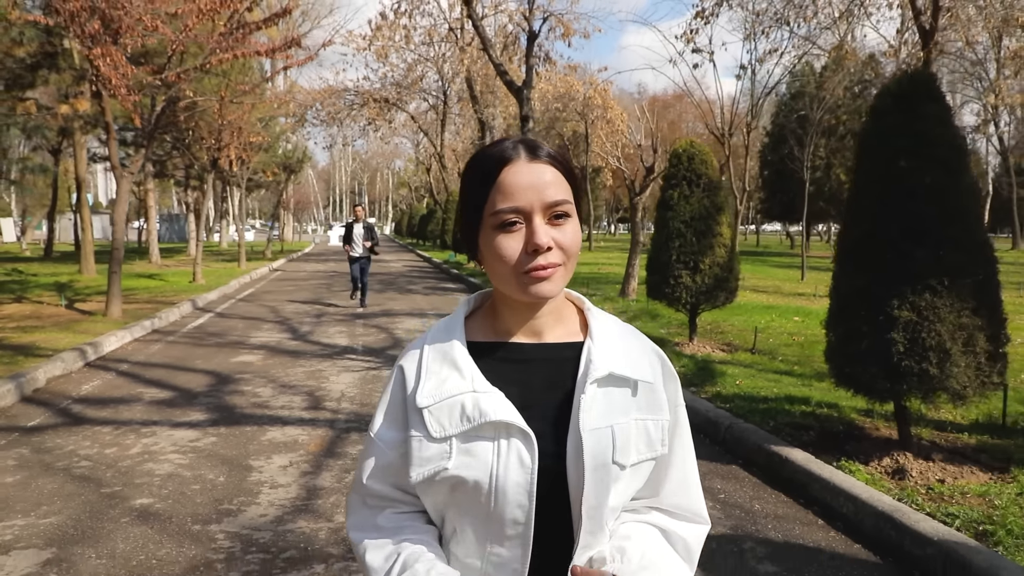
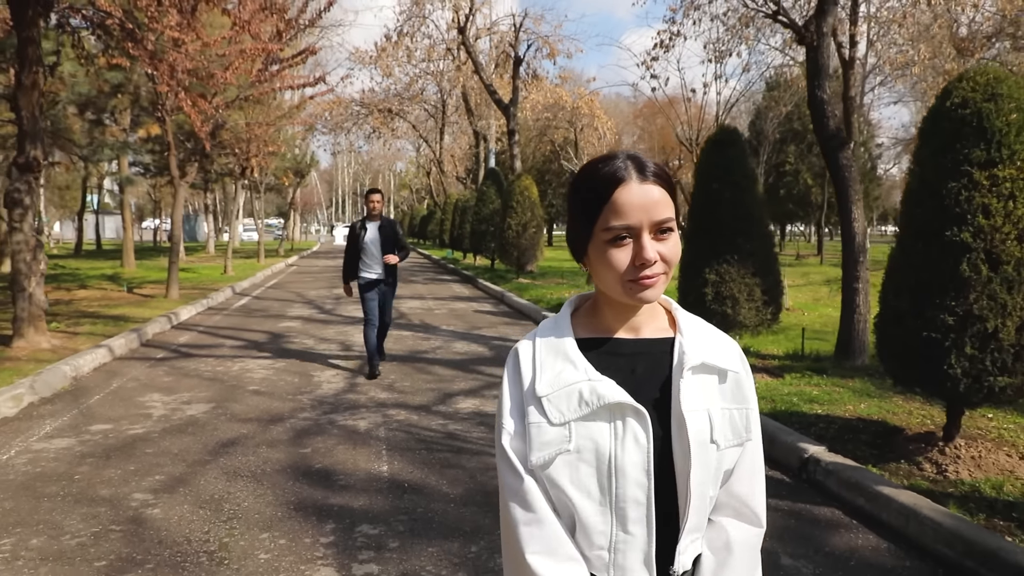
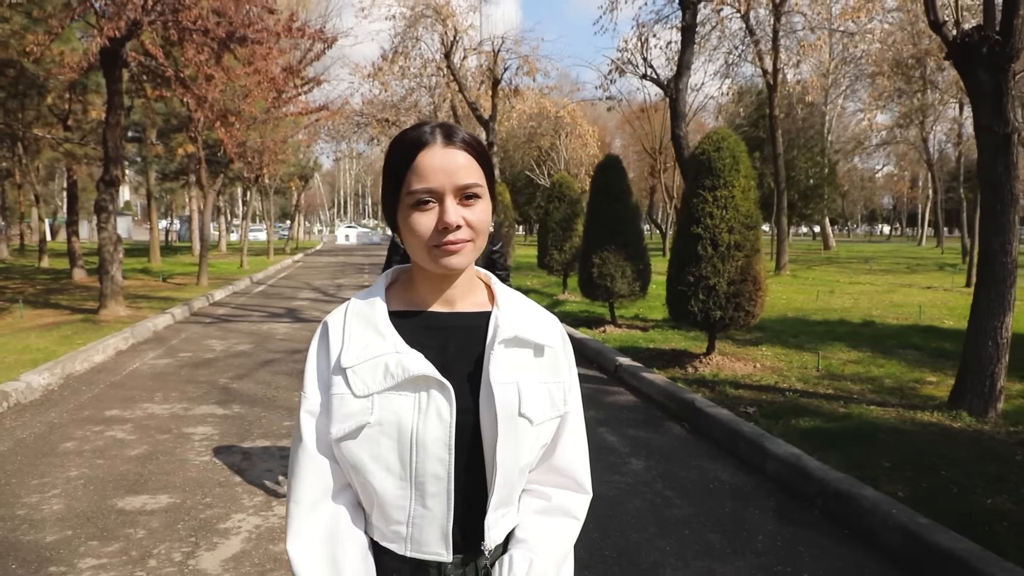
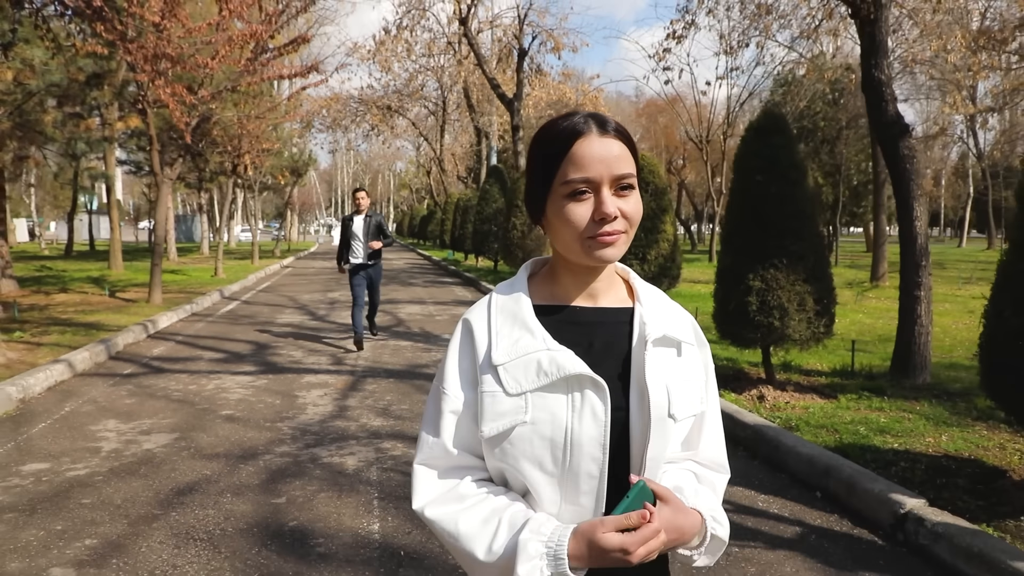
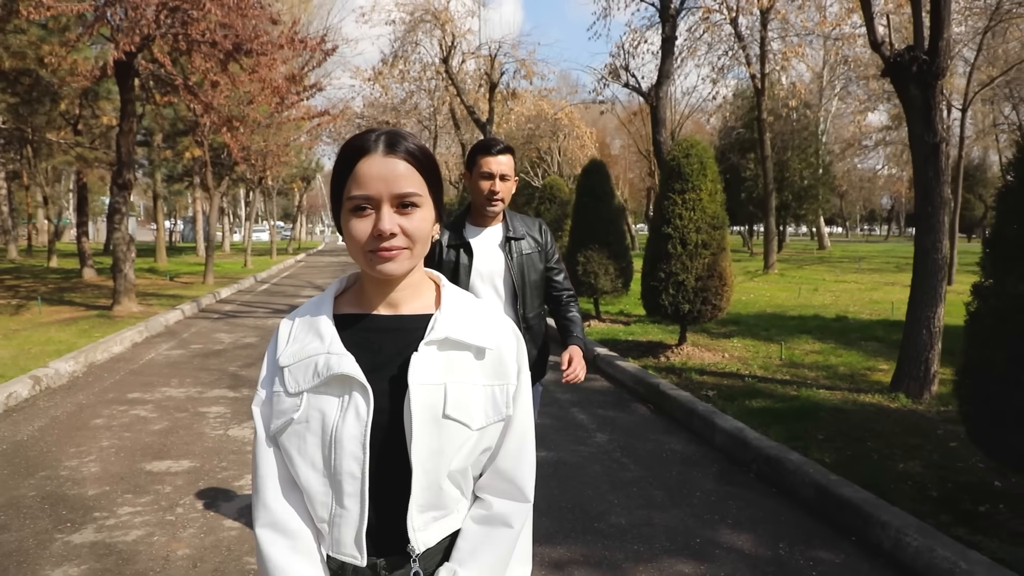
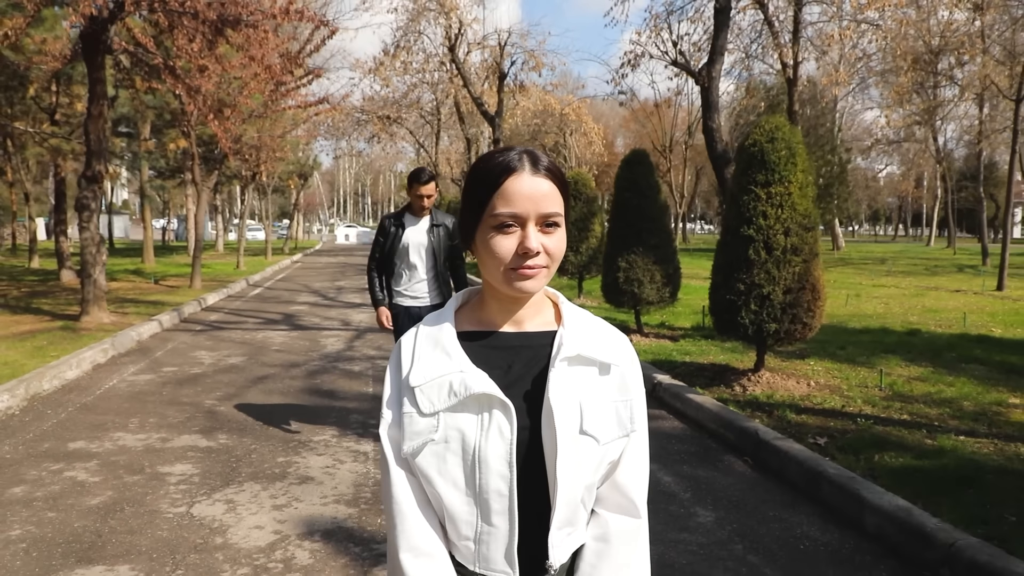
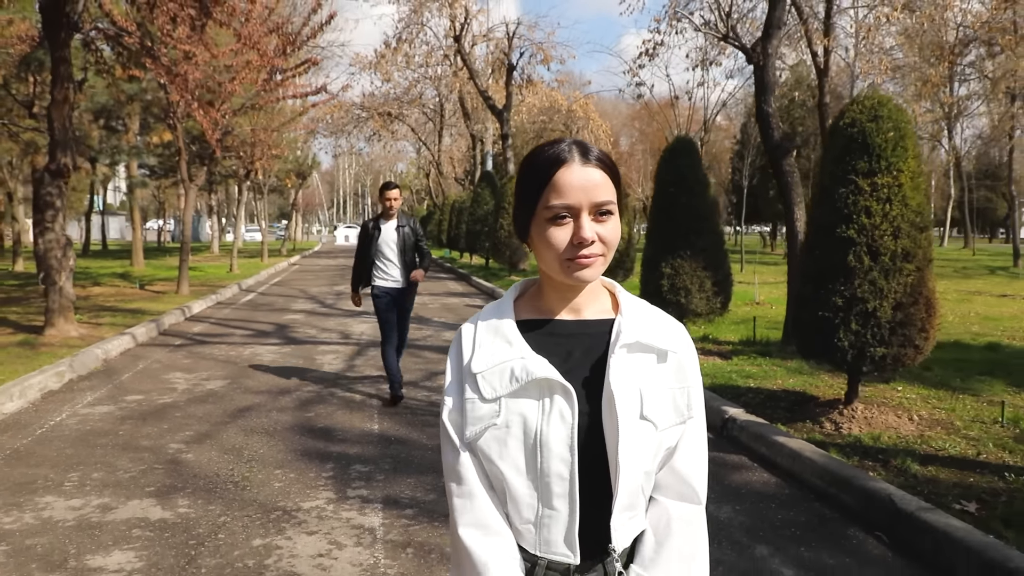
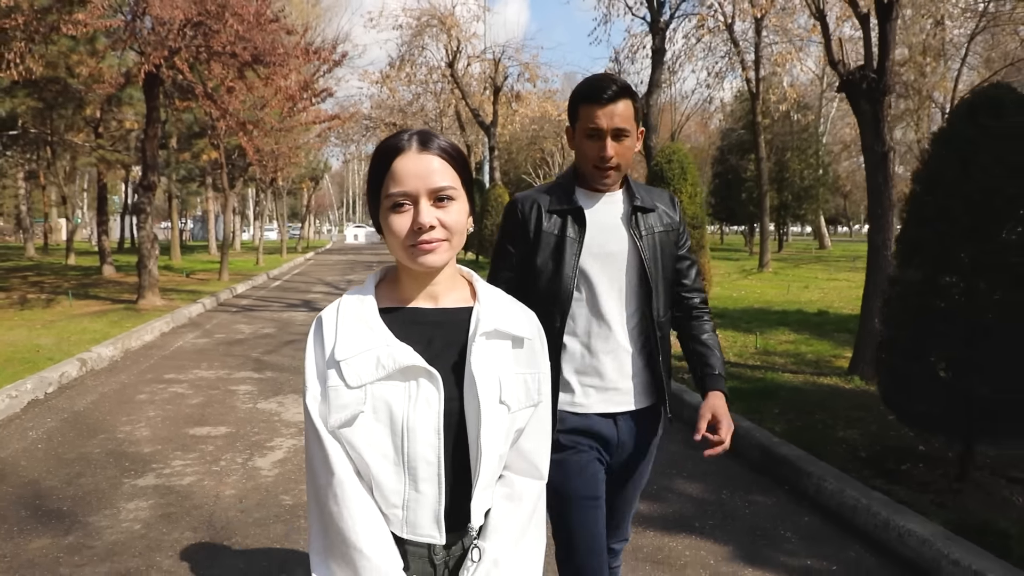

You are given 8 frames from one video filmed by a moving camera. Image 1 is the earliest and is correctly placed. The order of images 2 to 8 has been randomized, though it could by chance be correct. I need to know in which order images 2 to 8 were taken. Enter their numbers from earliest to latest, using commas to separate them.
4, 2, 7, 6, 3, 5, 8
